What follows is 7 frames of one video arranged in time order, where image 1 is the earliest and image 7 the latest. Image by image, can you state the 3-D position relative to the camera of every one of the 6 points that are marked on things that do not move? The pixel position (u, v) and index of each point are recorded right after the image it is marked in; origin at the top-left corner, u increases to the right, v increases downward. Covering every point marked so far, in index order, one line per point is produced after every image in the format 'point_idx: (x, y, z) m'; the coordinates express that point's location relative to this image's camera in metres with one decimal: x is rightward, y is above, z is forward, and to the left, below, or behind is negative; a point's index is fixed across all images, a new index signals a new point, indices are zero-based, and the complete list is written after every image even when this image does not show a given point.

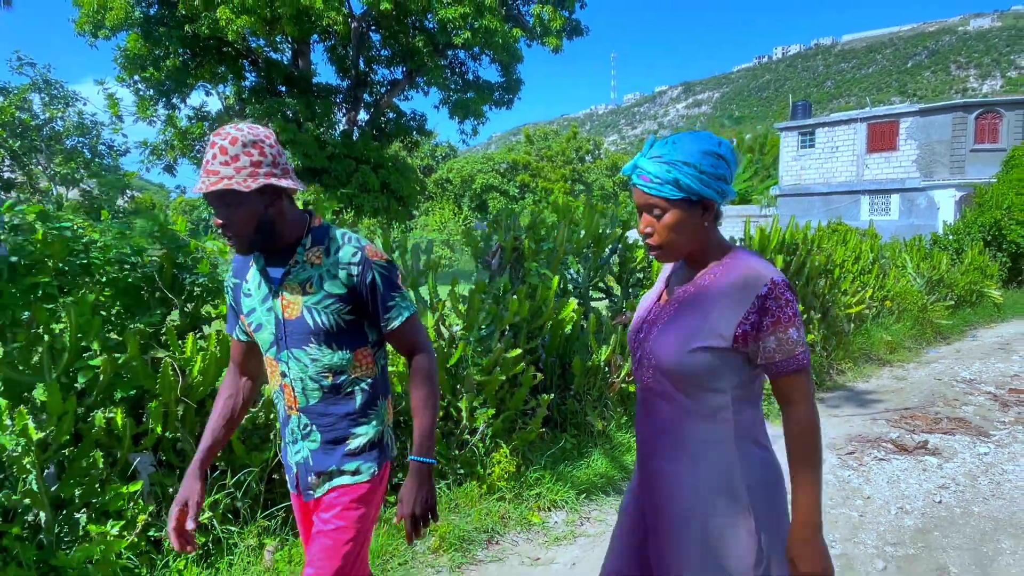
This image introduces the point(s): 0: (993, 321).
0: (+8.2, -0.5, +11.3) m
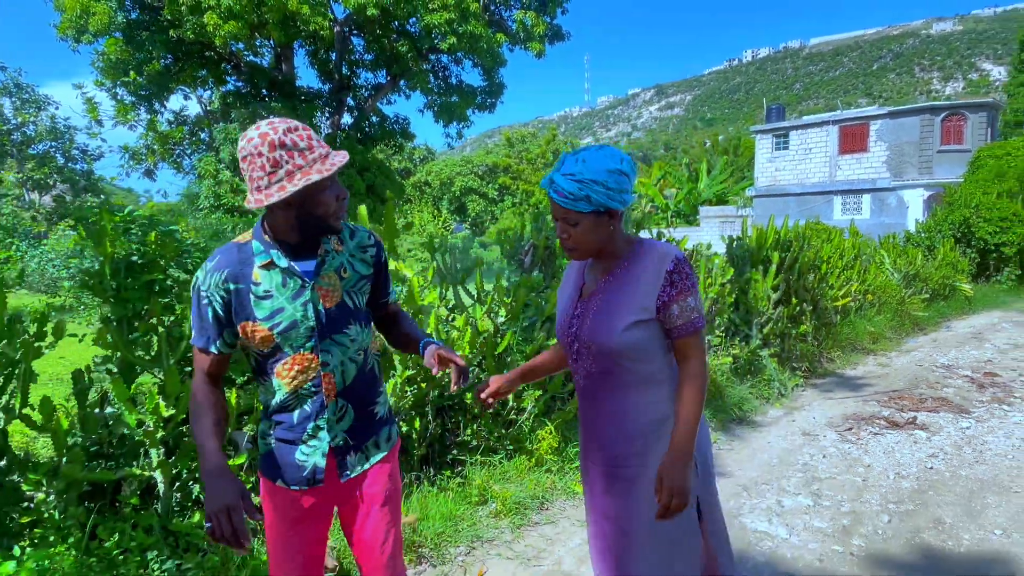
0: (+8.2, -0.4, +12.0) m
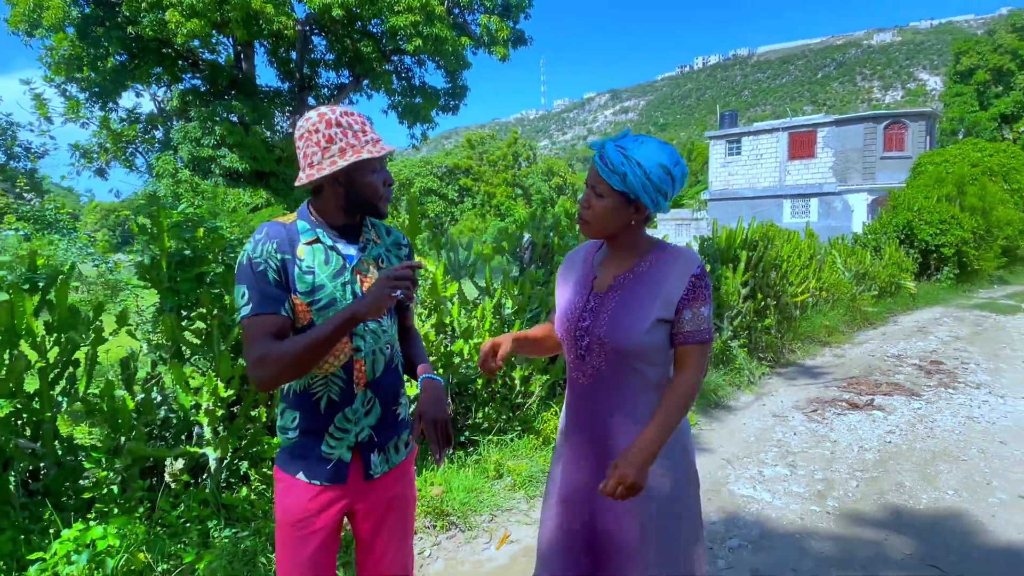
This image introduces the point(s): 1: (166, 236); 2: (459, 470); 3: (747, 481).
0: (+7.7, -0.4, +12.9) m
1: (-1.7, +0.3, +3.2) m
2: (-0.3, -1.1, +4.1) m
3: (+1.5, -1.3, +4.4) m
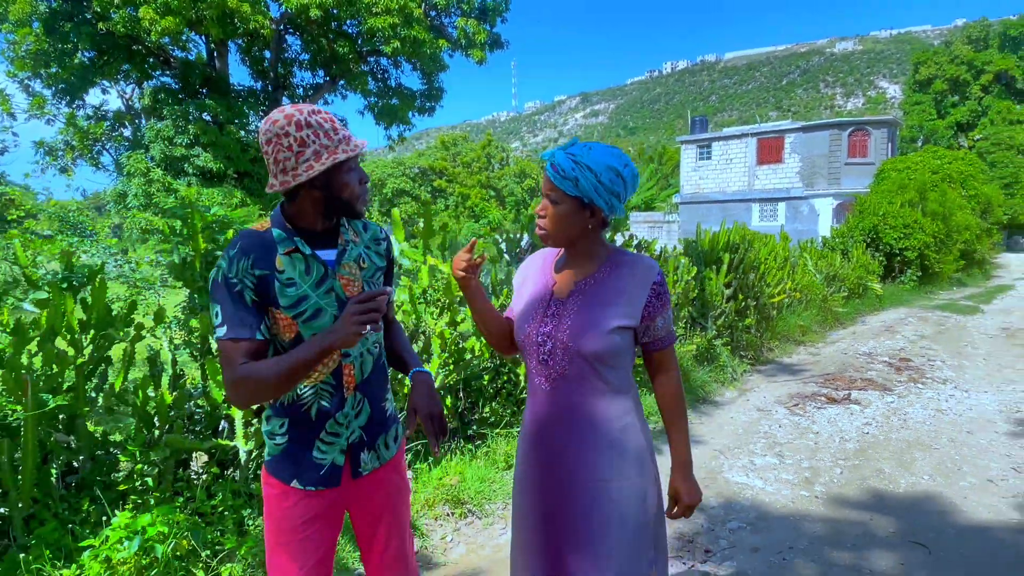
0: (+7.3, -0.4, +13.4) m
1: (-1.6, +0.3, +3.4) m
2: (-0.3, -1.1, +4.3) m
3: (+1.6, -1.3, +4.6) m
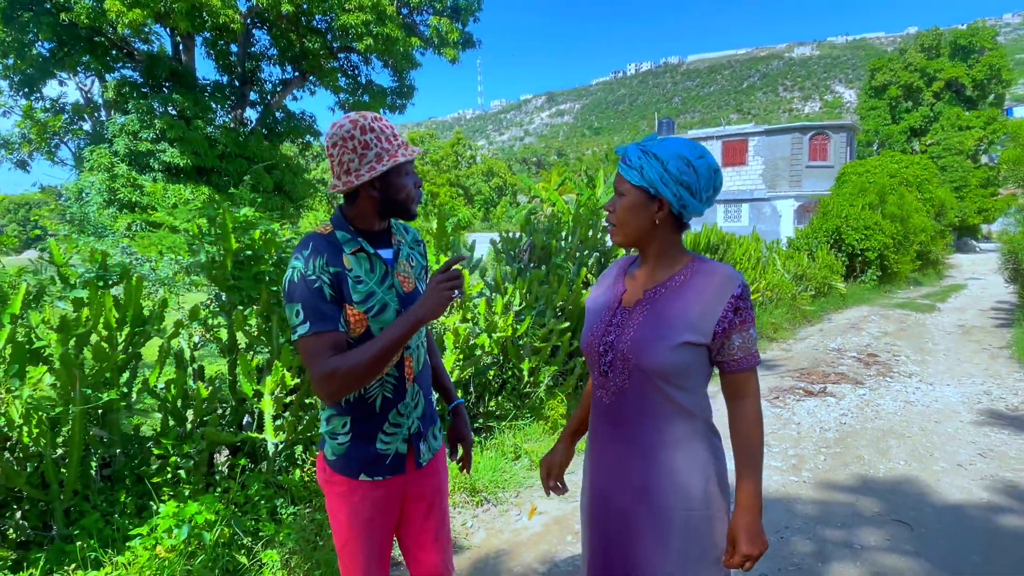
0: (+6.9, -0.4, +14.0) m
1: (-1.5, +0.3, +3.5) m
2: (-0.2, -1.1, +4.5) m
3: (+1.6, -1.3, +4.9) m
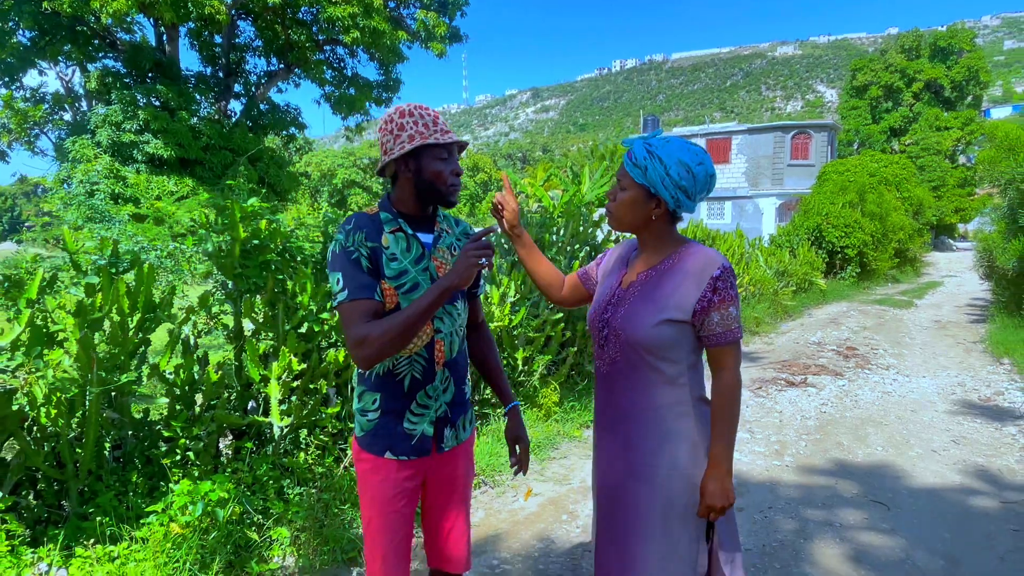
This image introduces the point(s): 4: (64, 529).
0: (+6.6, -0.3, +14.3) m
1: (-1.5, +0.3, +3.6) m
2: (-0.2, -1.0, +4.6) m
3: (+1.6, -1.2, +5.1) m
4: (-2.1, -1.1, +3.1) m
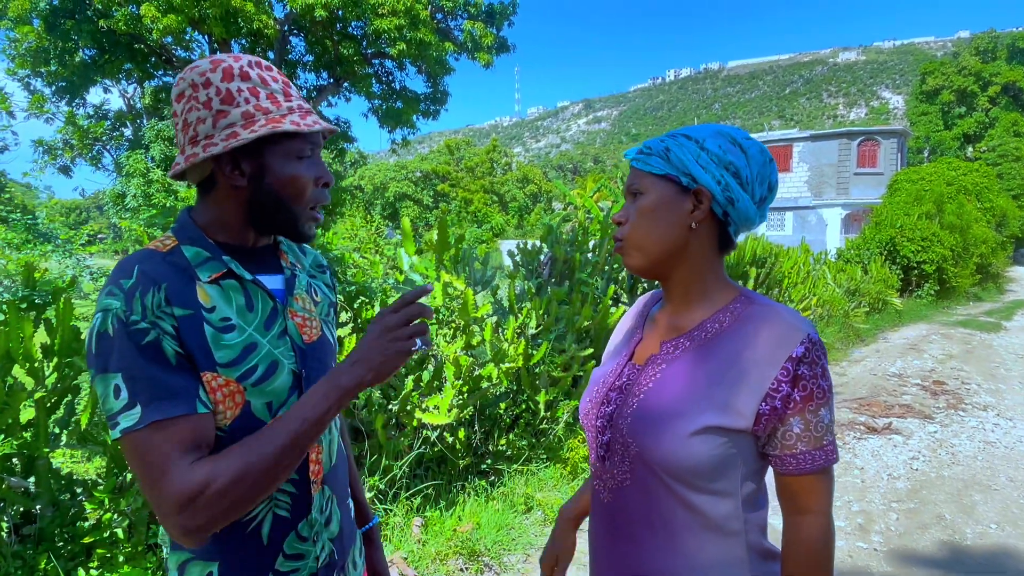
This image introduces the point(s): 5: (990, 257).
0: (+7.5, -0.7, +12.9) m
1: (-1.5, +0.2, +2.9) m
2: (-0.1, -1.2, +3.8) m
3: (+1.7, -1.4, +4.2) m
4: (-2.1, -1.3, +2.4) m
5: (+13.0, +0.8, +18.1) m
